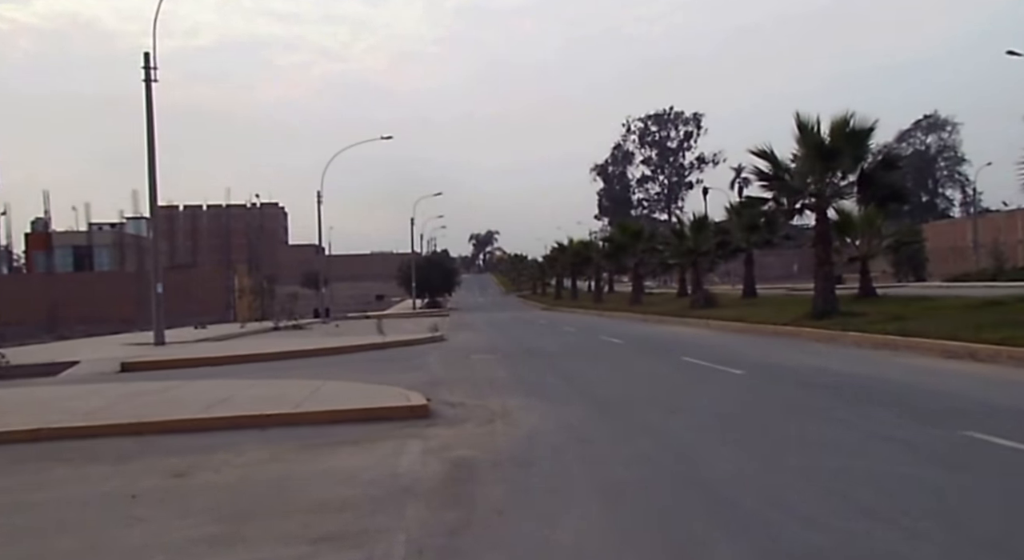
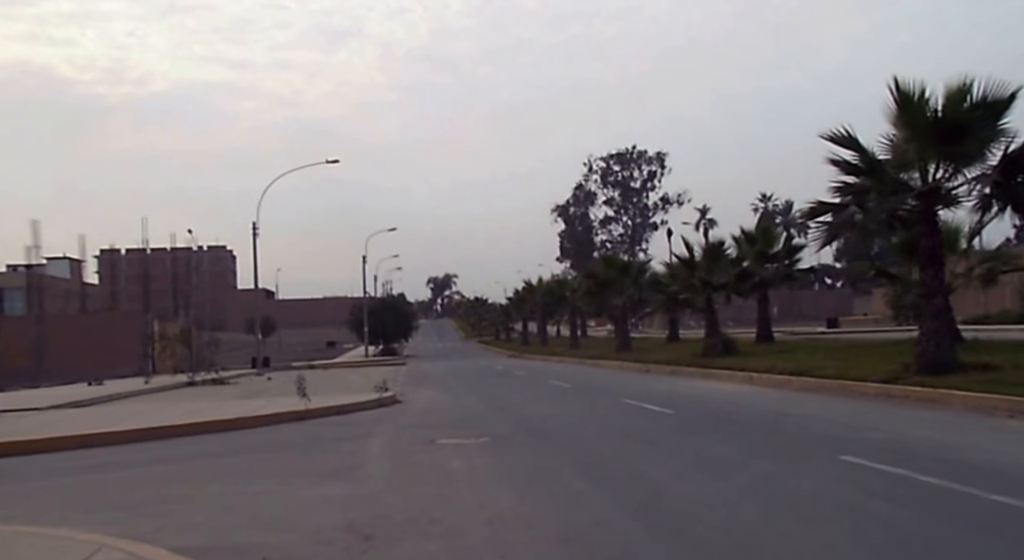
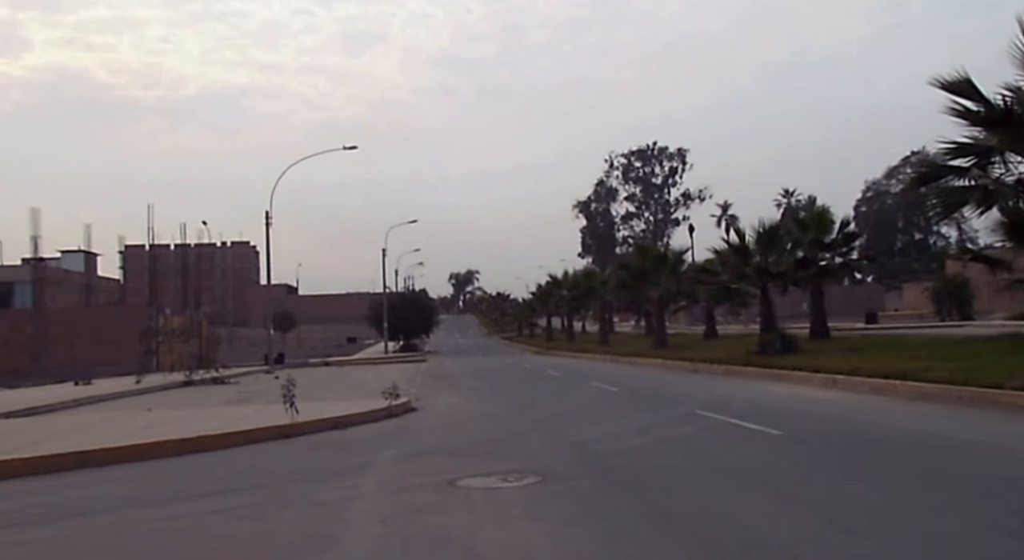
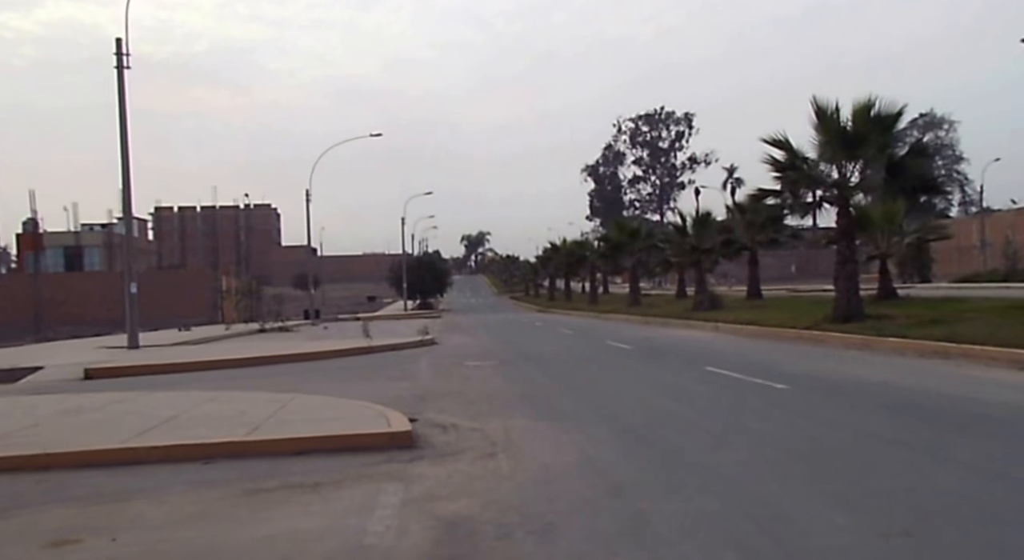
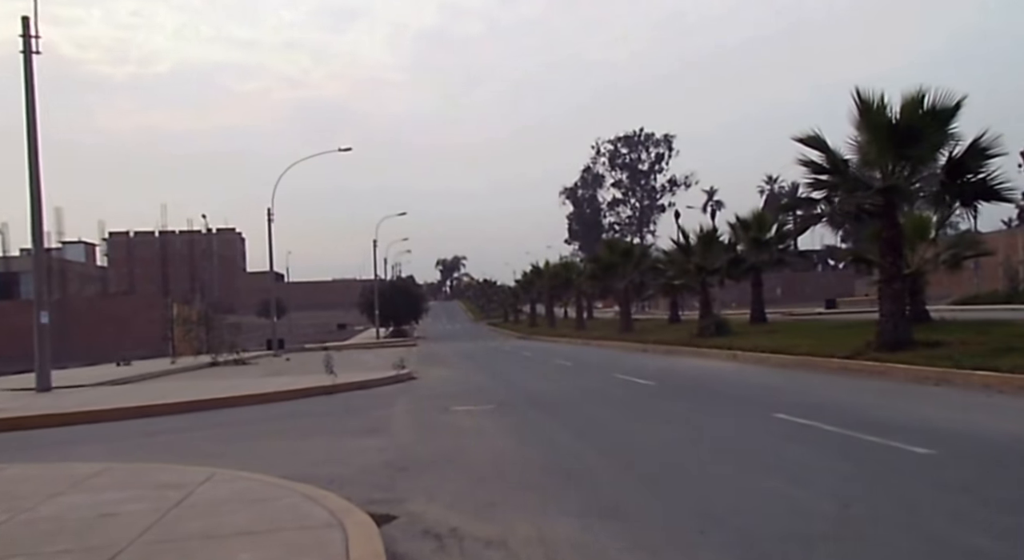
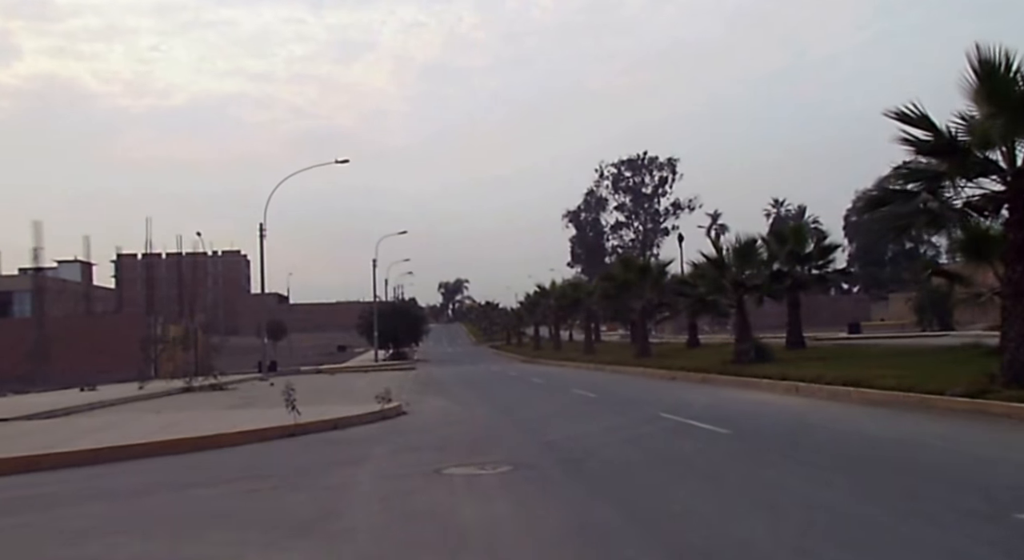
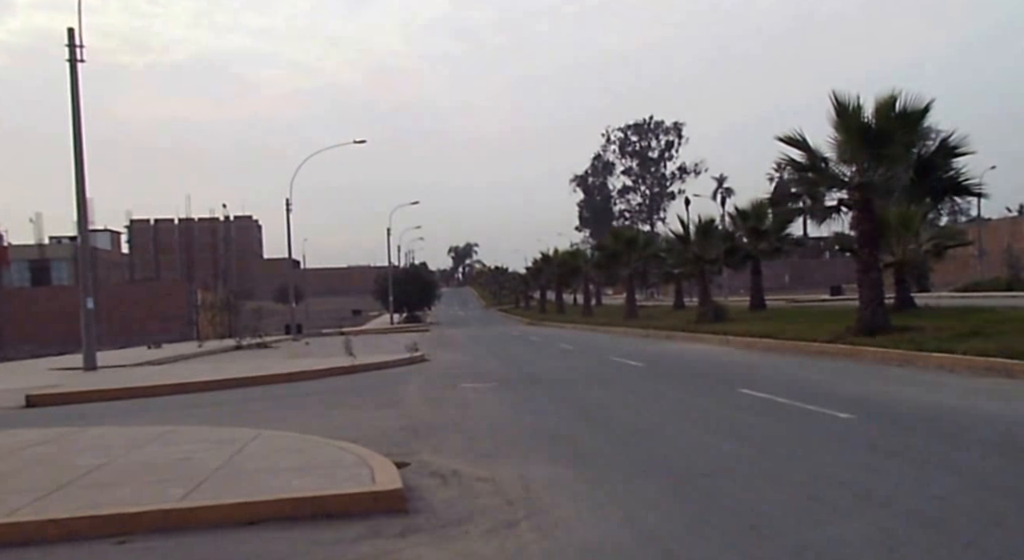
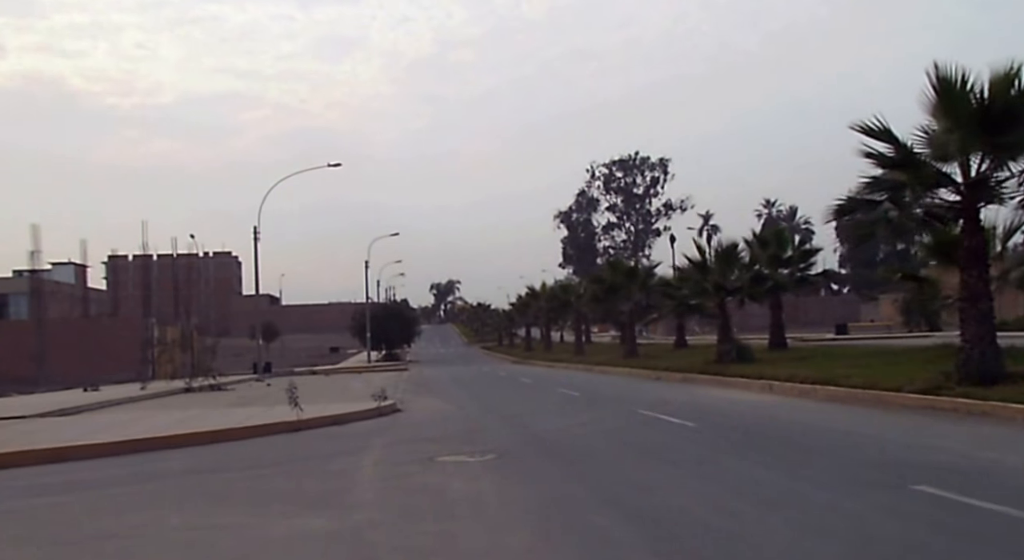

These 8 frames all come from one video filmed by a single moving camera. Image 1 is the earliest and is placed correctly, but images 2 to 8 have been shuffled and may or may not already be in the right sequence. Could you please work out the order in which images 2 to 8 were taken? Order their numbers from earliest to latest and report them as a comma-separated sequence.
4, 7, 5, 2, 8, 6, 3
